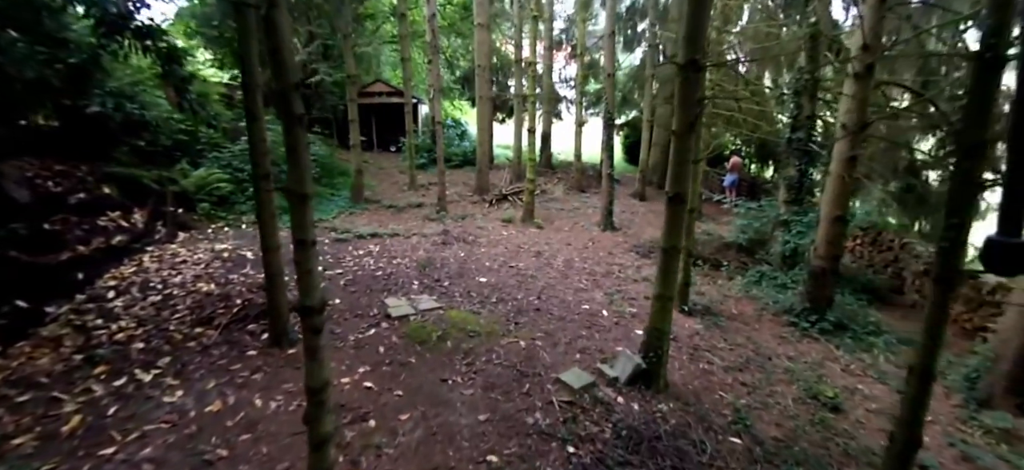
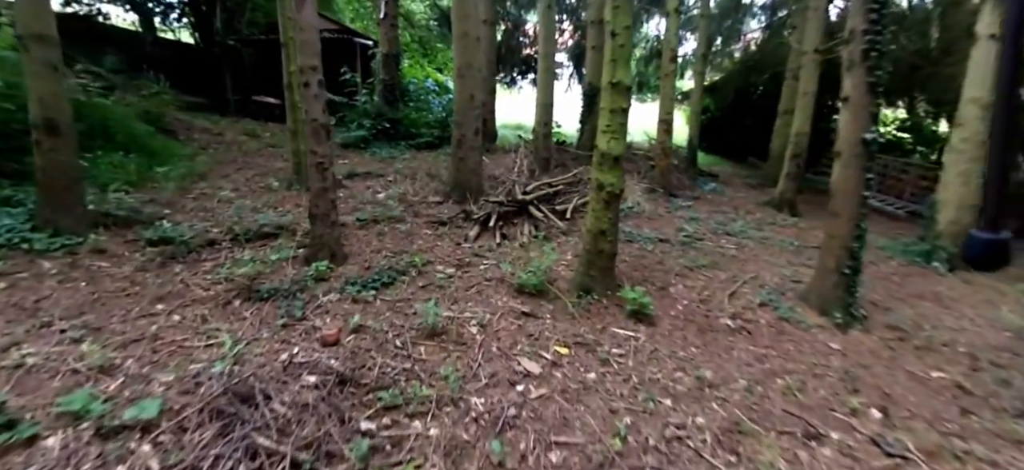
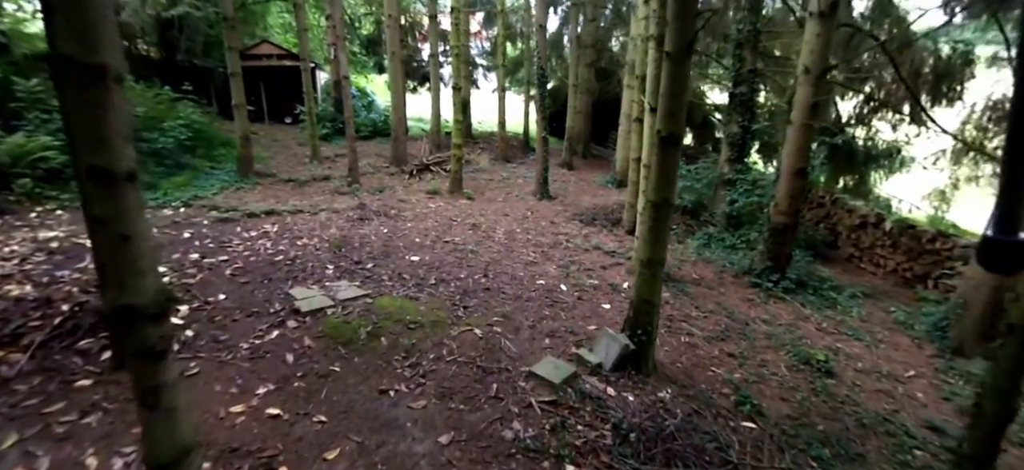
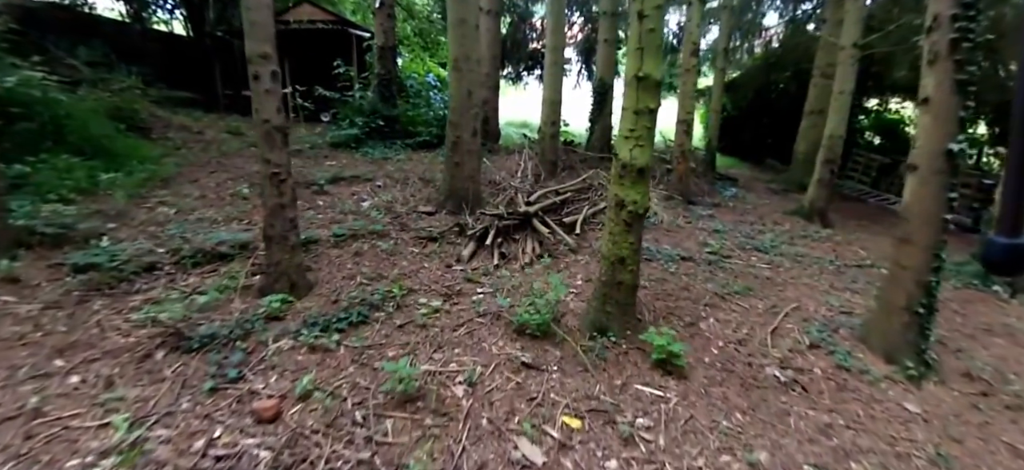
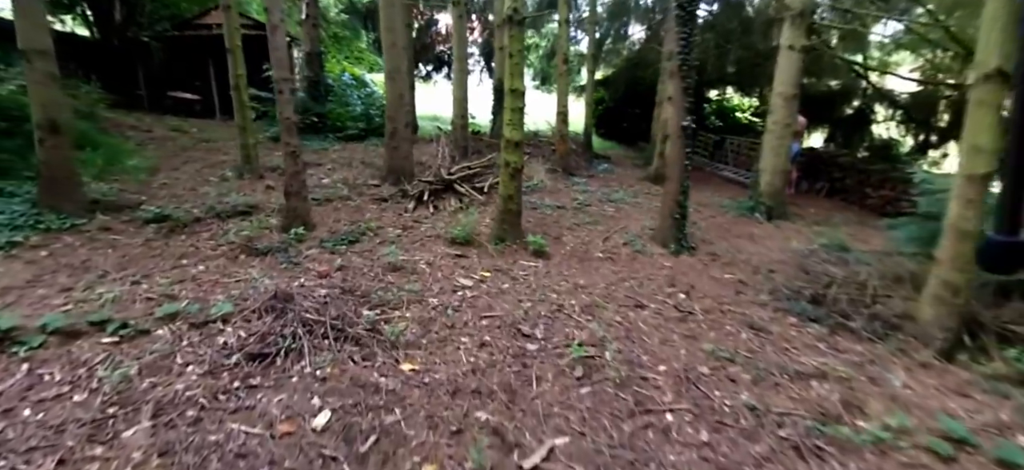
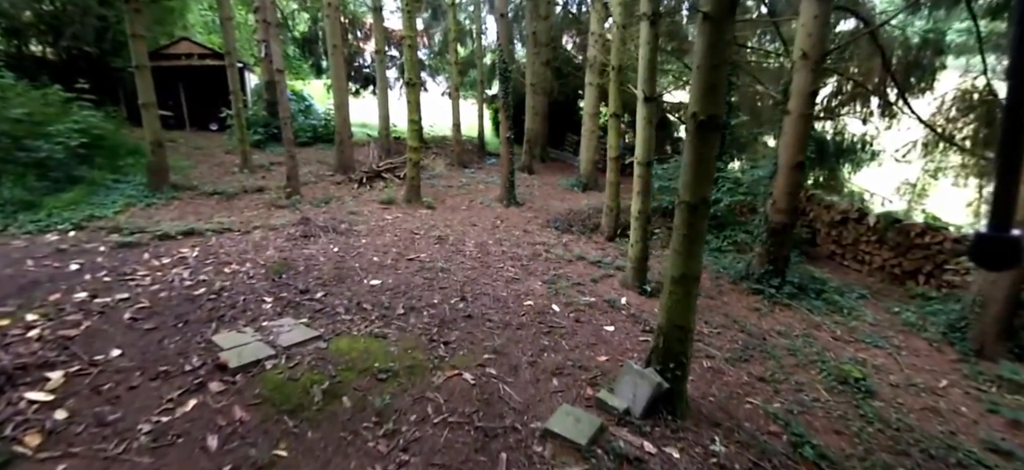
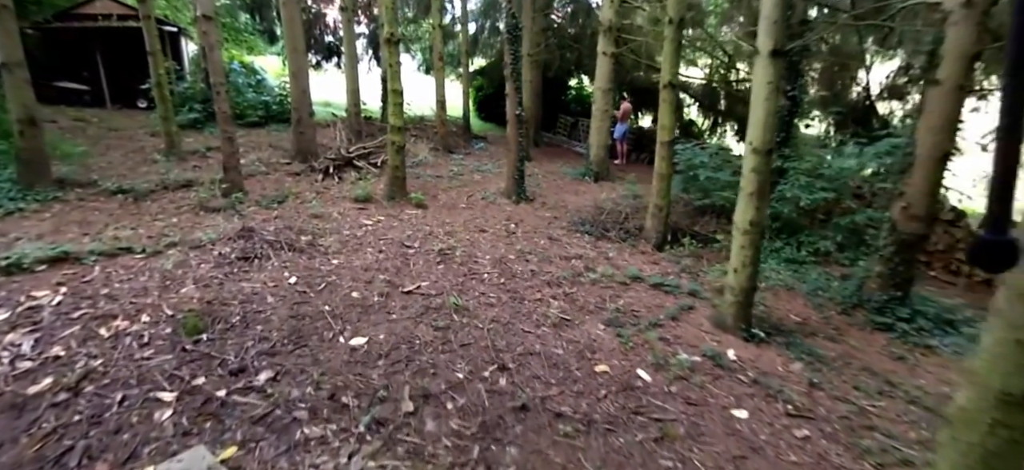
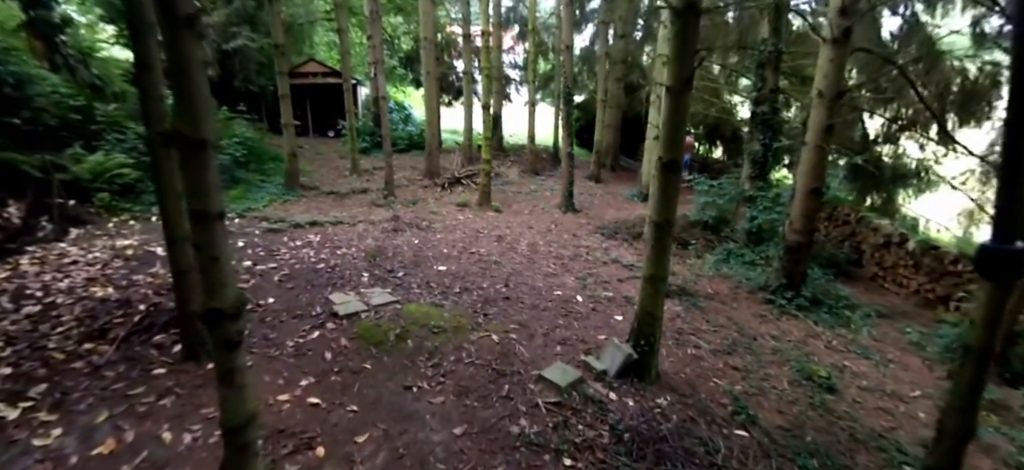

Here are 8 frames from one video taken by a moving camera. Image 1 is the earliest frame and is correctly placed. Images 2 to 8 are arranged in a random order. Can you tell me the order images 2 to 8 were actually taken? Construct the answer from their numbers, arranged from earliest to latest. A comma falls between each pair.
8, 3, 6, 7, 5, 2, 4
